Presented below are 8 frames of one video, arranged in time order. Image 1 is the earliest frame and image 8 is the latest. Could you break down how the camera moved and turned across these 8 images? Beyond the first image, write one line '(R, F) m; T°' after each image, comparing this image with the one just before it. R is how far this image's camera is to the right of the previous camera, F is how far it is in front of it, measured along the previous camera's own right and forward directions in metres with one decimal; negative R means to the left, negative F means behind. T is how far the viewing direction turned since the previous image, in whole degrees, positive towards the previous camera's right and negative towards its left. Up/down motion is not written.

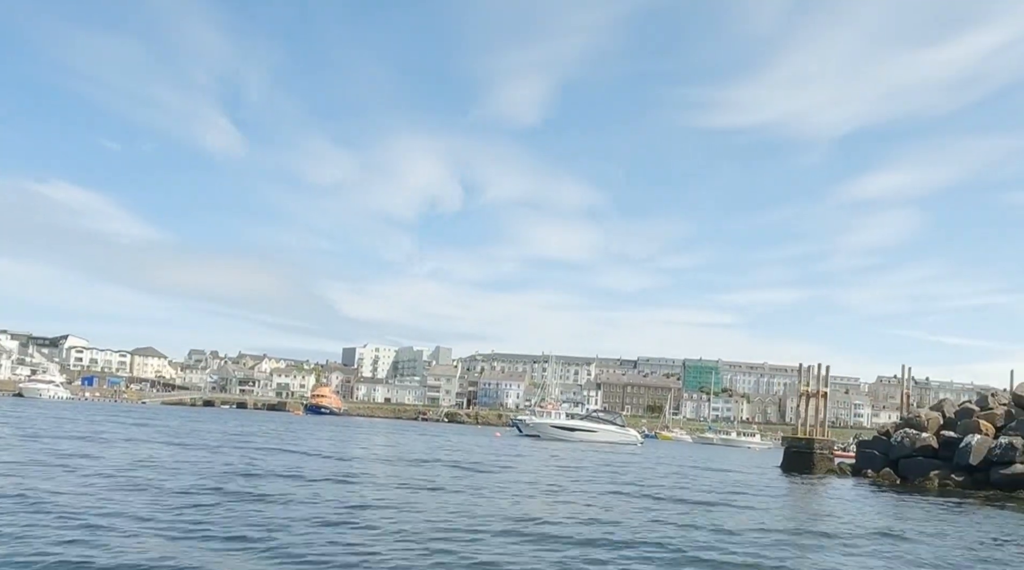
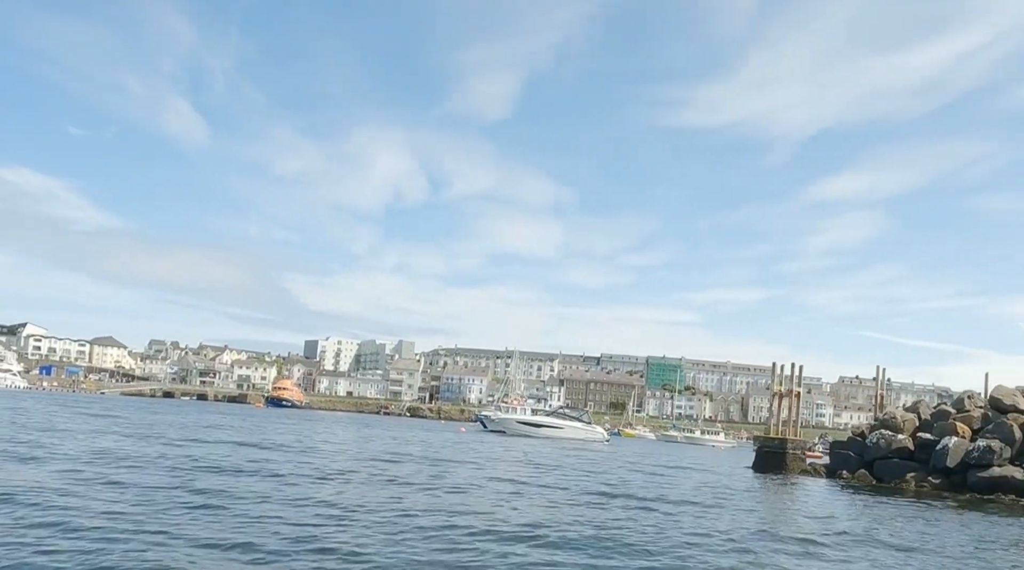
(-0.3, +1.0) m; +2°
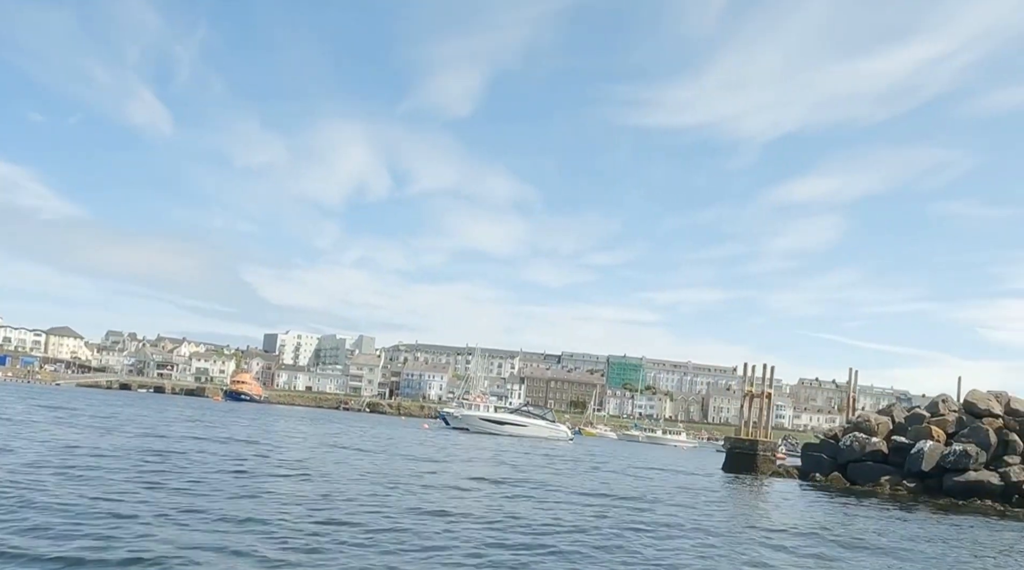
(-0.4, +0.8) m; +2°
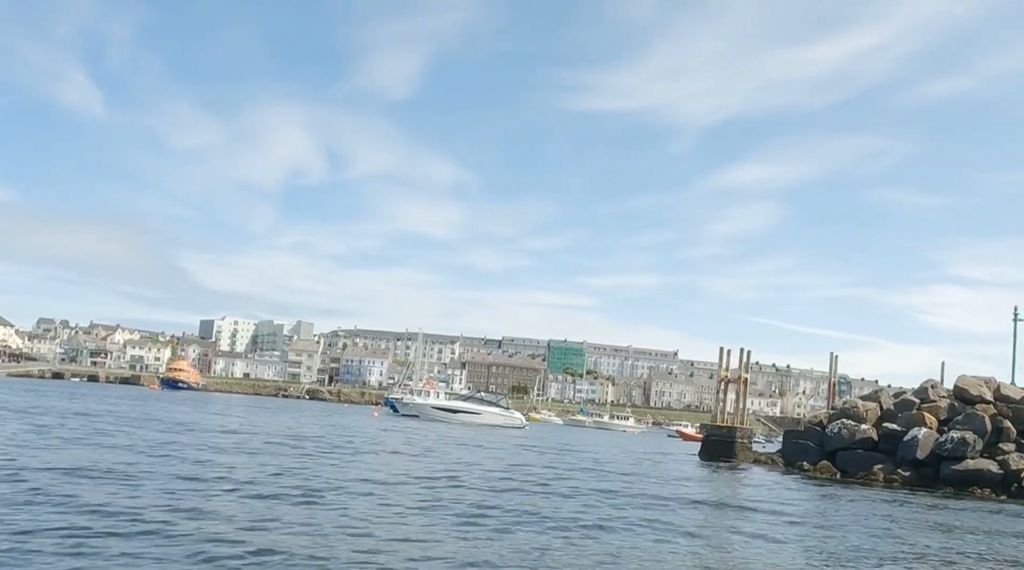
(-1.2, +2.0) m; +4°
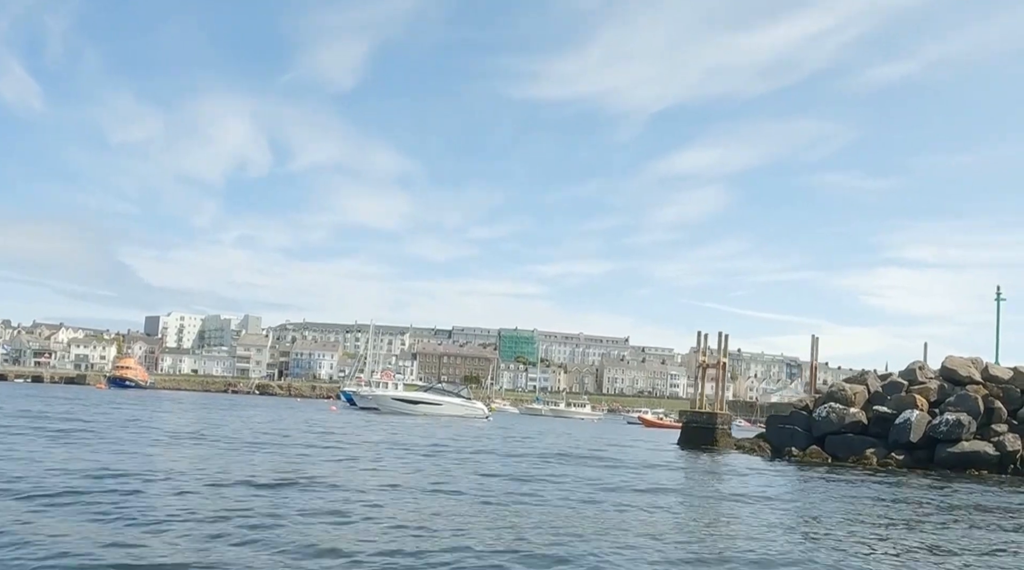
(-1.0, +1.4) m; +3°
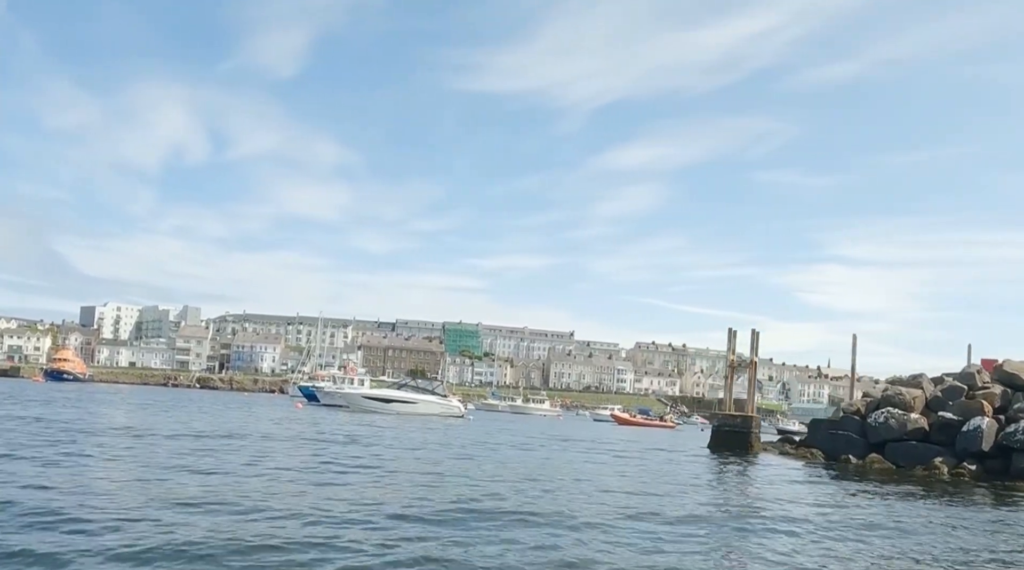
(-3.7, +1.8) m; +3°
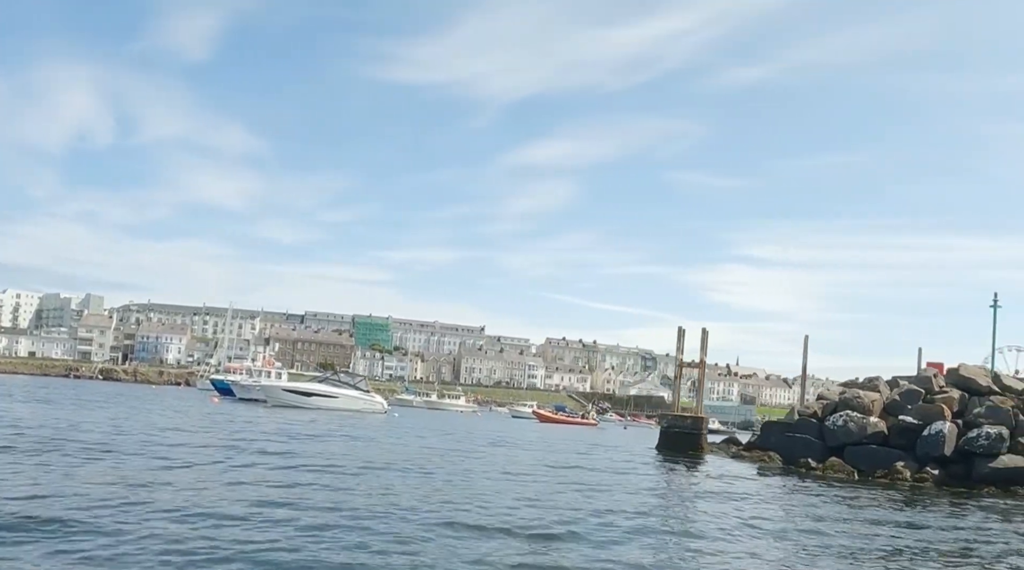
(-1.3, +1.7) m; +5°
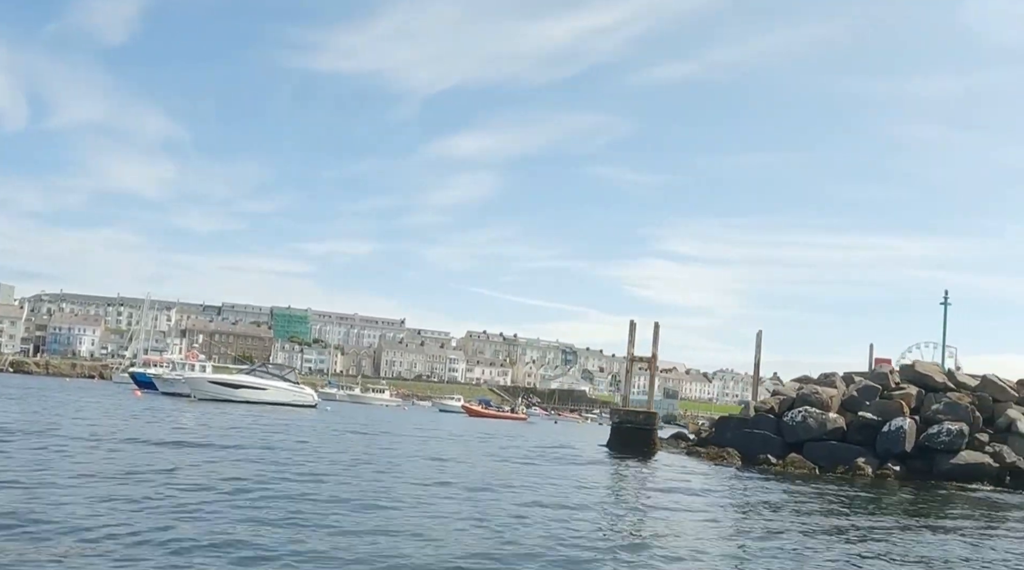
(-1.0, +1.2) m; +5°
